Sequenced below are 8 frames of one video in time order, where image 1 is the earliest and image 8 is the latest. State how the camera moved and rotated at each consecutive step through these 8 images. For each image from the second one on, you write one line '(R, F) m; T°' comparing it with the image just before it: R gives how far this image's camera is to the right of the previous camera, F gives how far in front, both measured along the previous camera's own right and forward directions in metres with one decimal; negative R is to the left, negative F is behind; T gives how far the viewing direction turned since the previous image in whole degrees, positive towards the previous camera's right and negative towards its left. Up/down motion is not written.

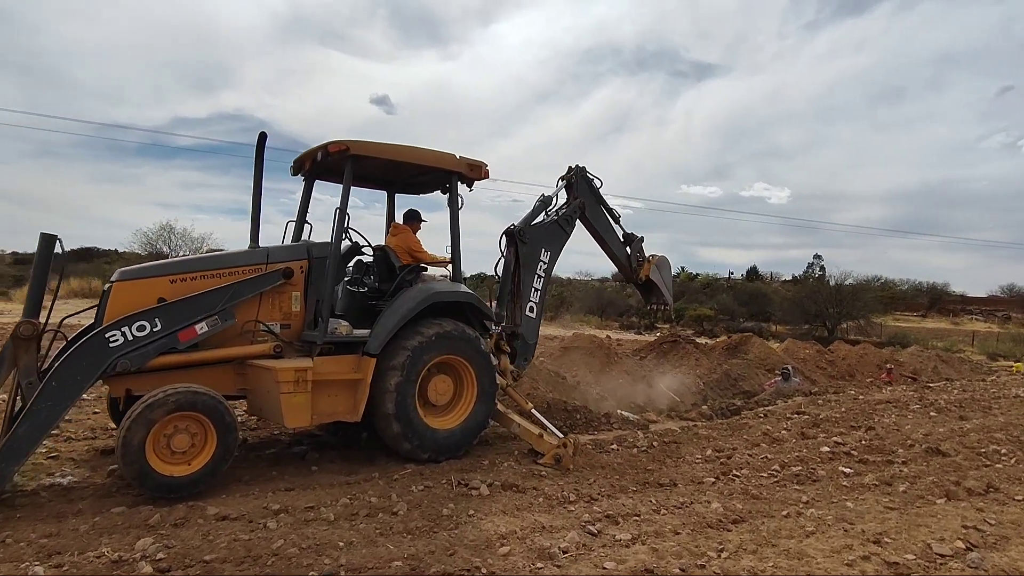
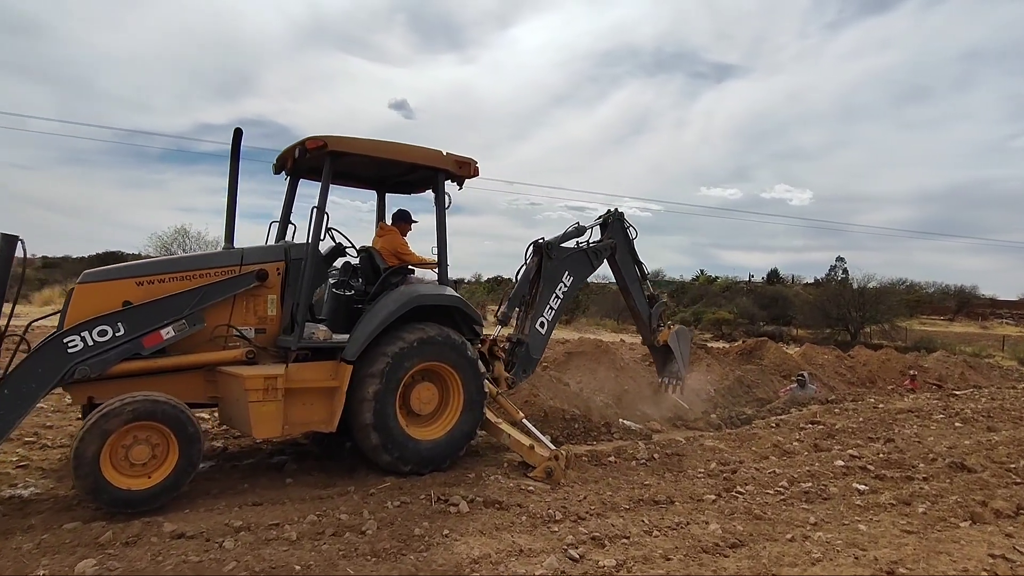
(+0.3, +0.3) m; -2°
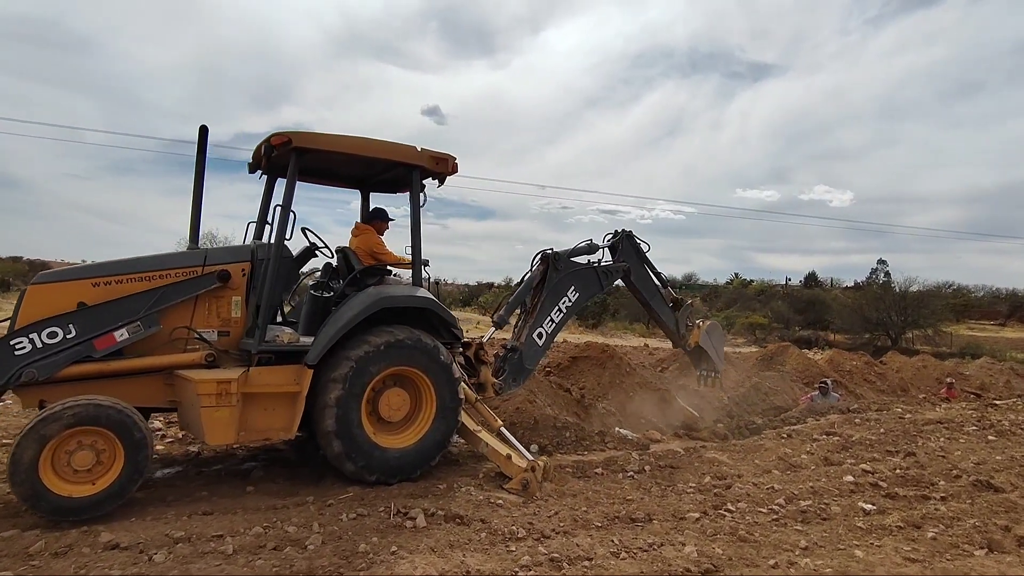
(+0.5, +0.3) m; -3°
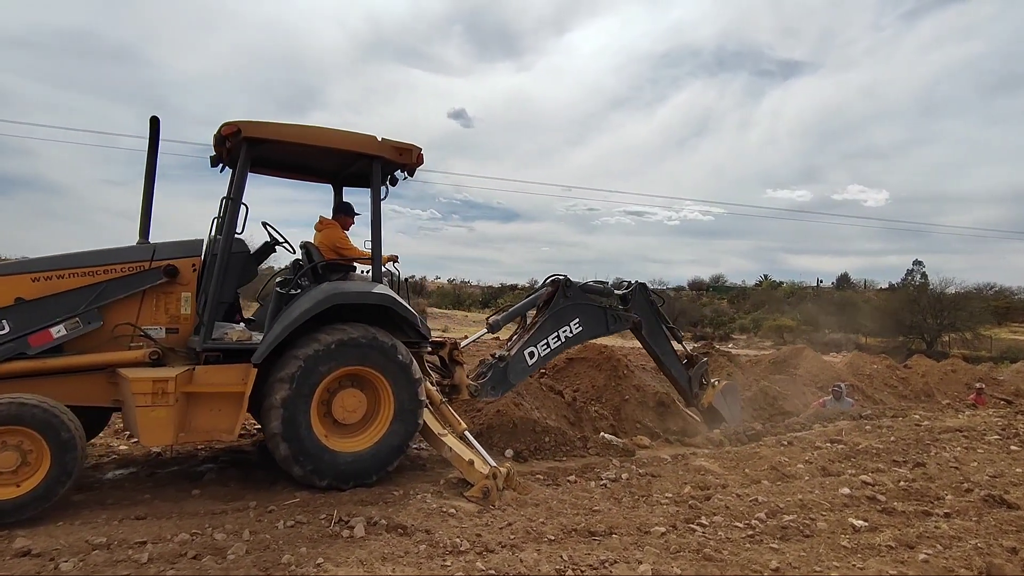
(+0.5, +0.3) m; -3°
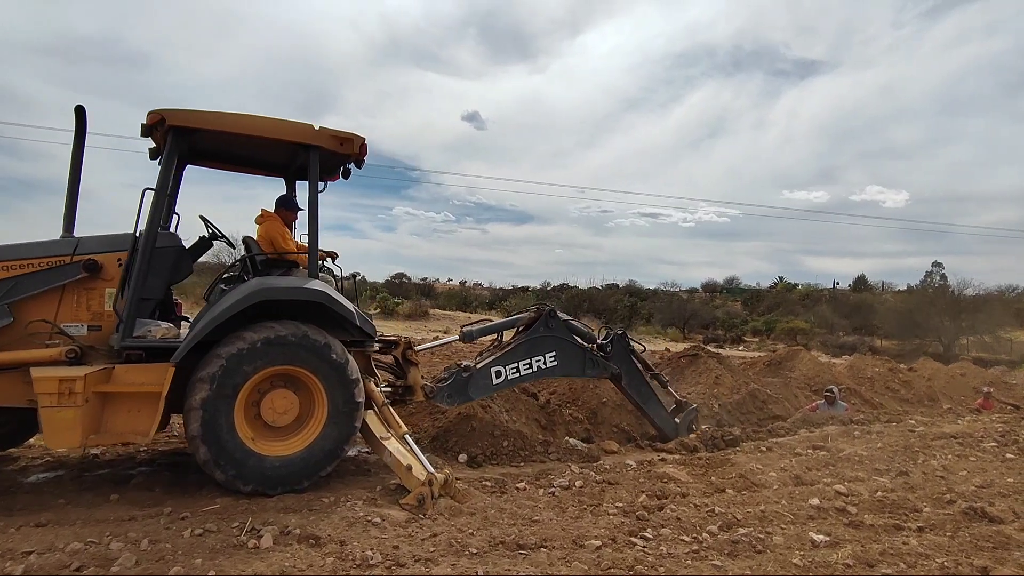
(+0.5, +0.3) m; -1°
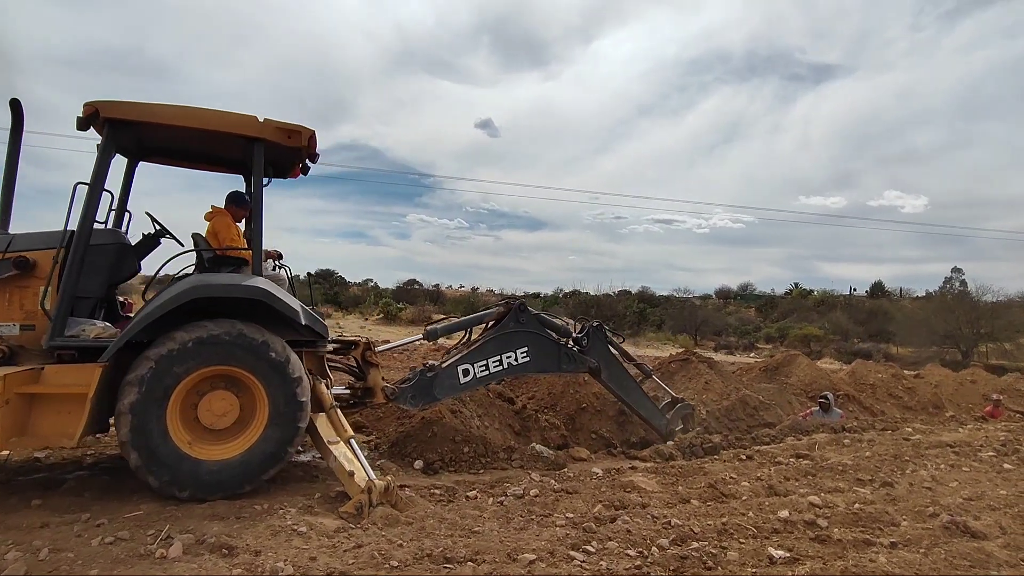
(+0.5, +0.2) m; -1°
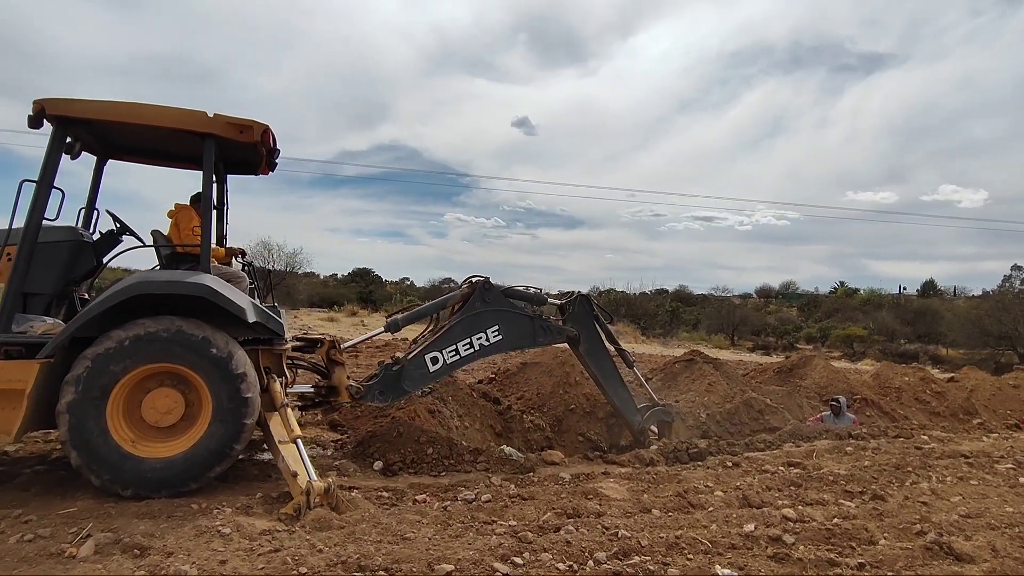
(+0.6, +0.2) m; -4°
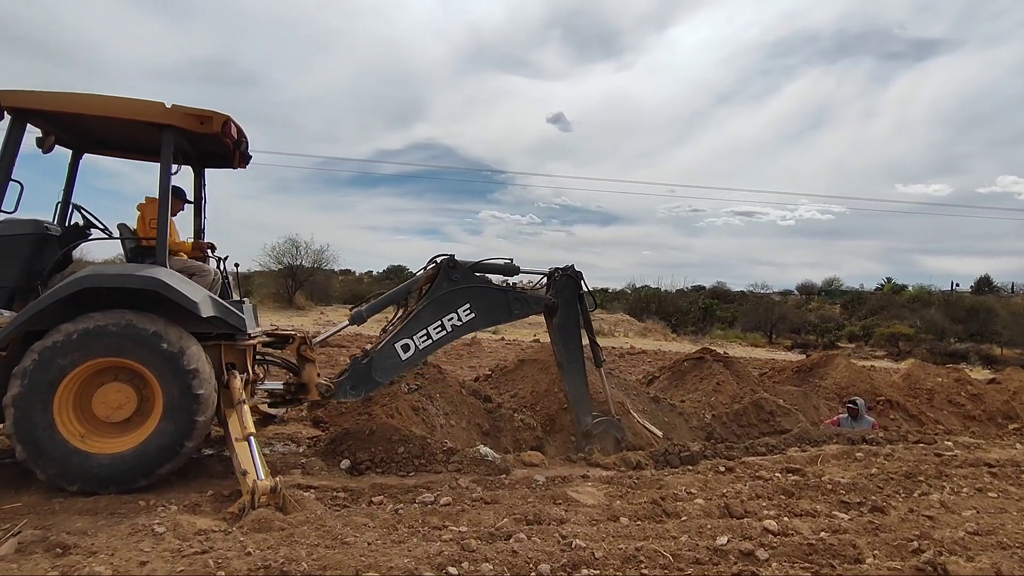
(+0.5, +0.2) m; -4°
